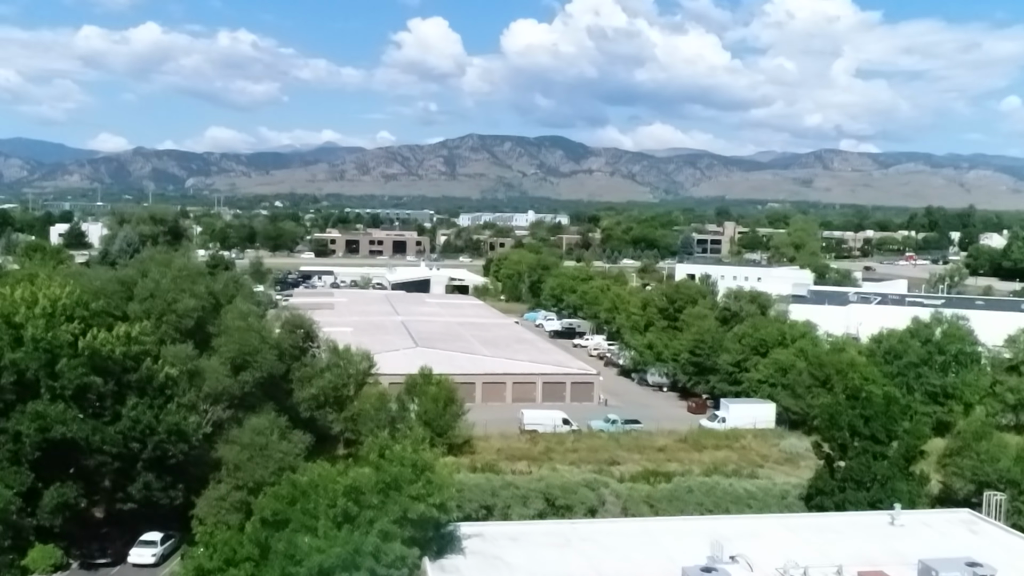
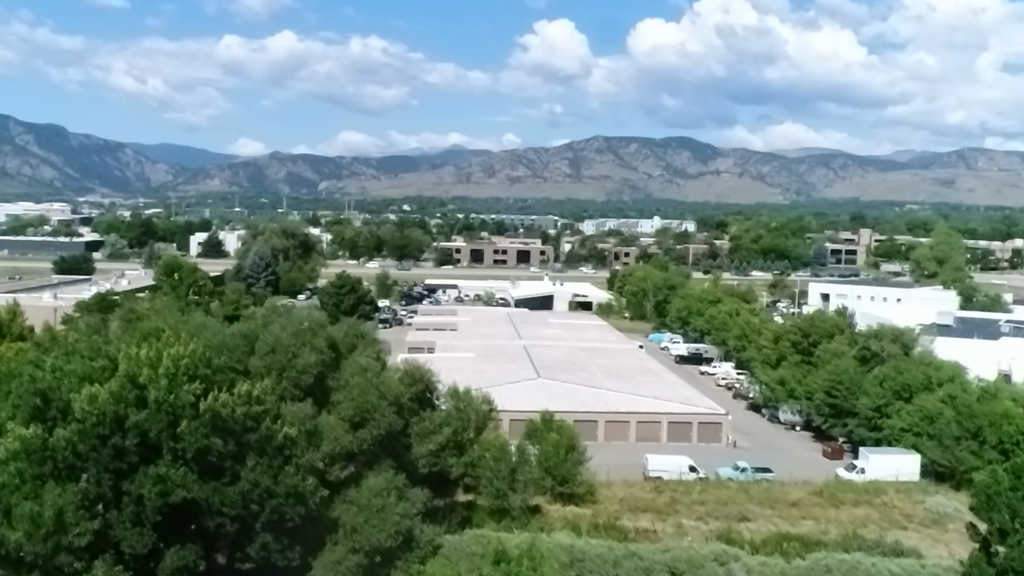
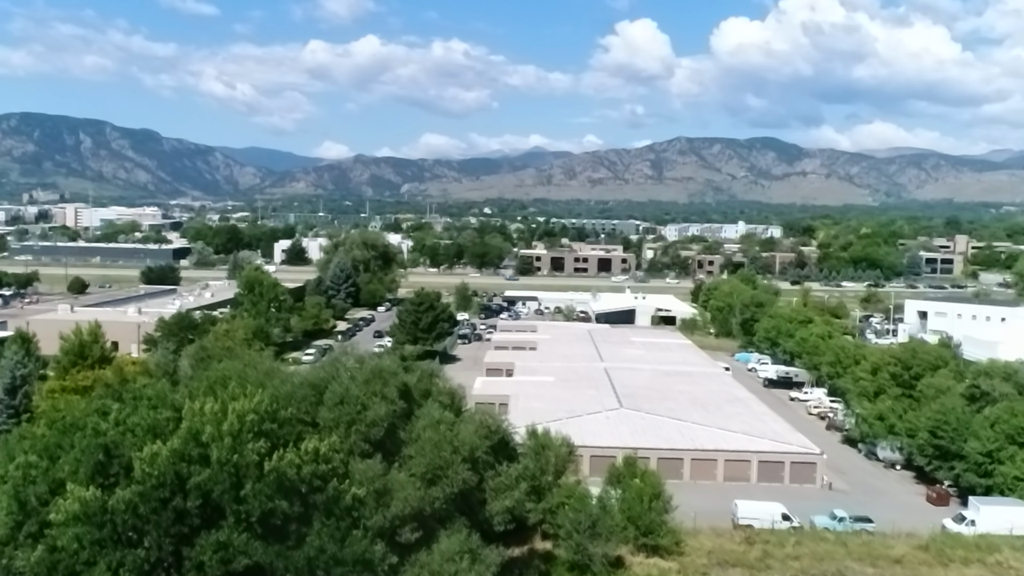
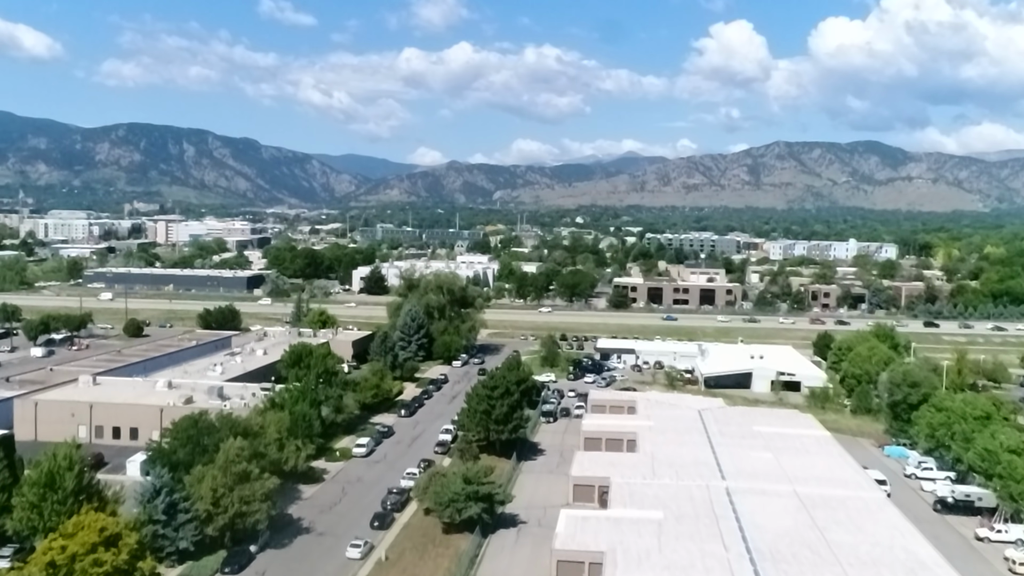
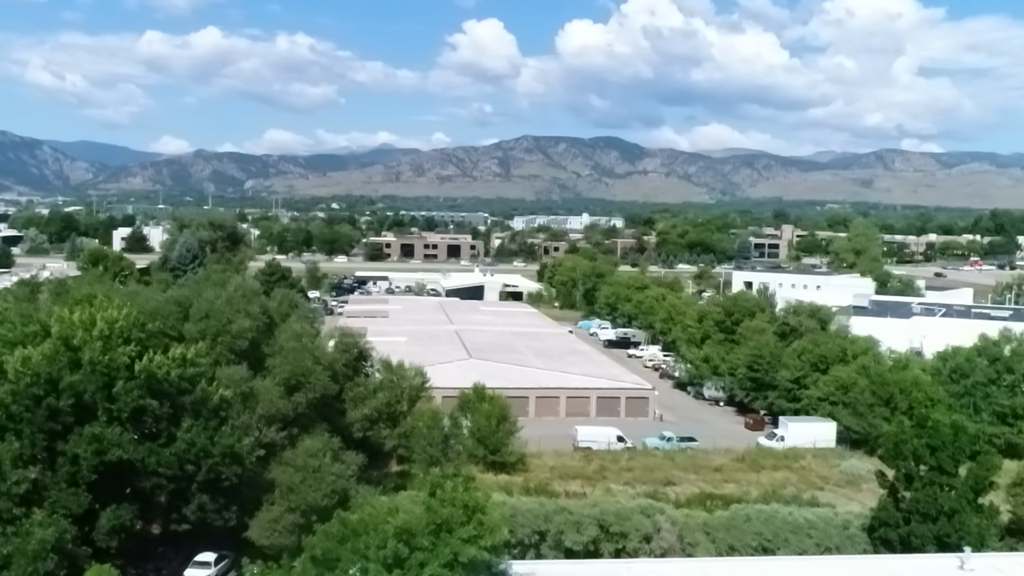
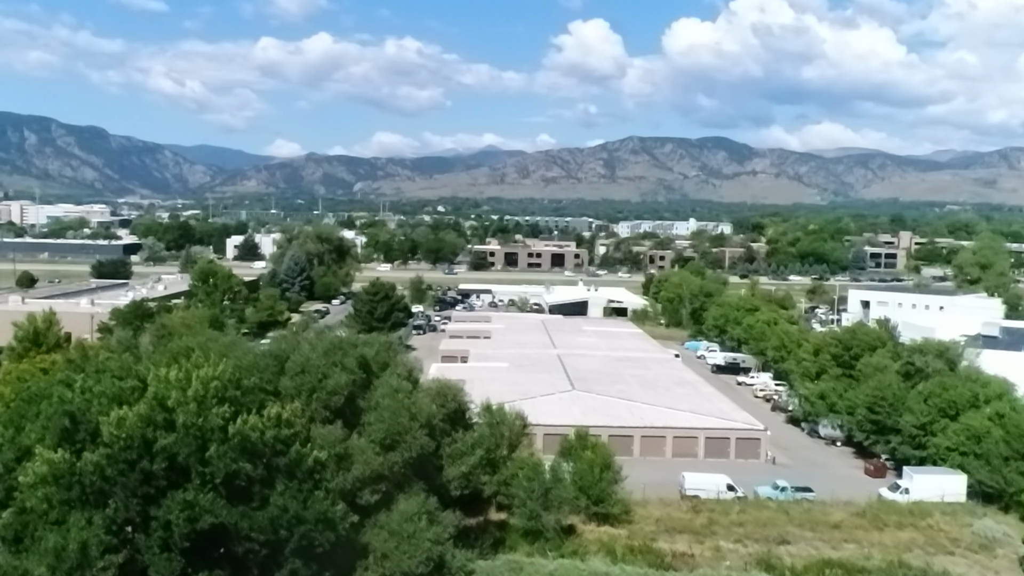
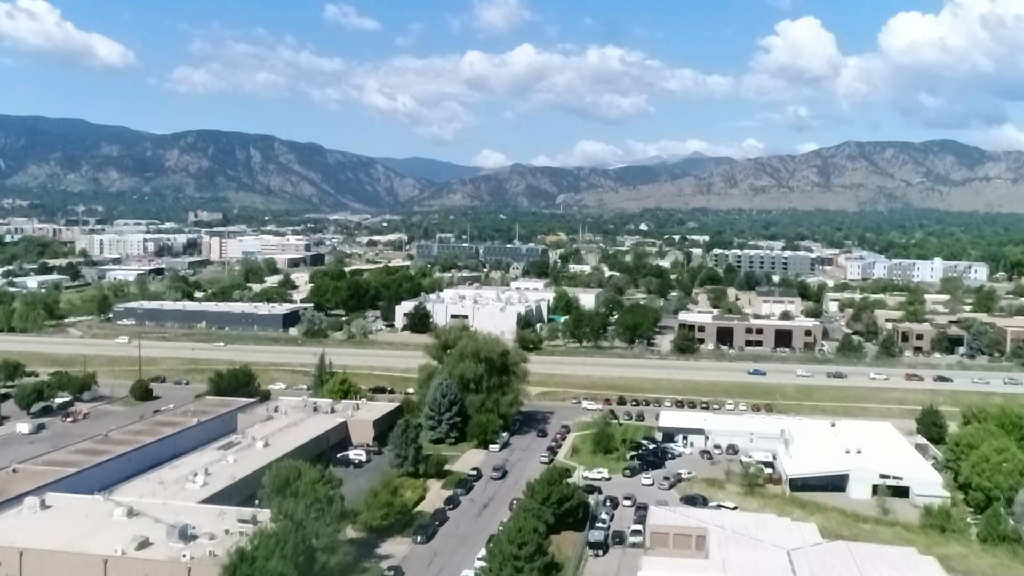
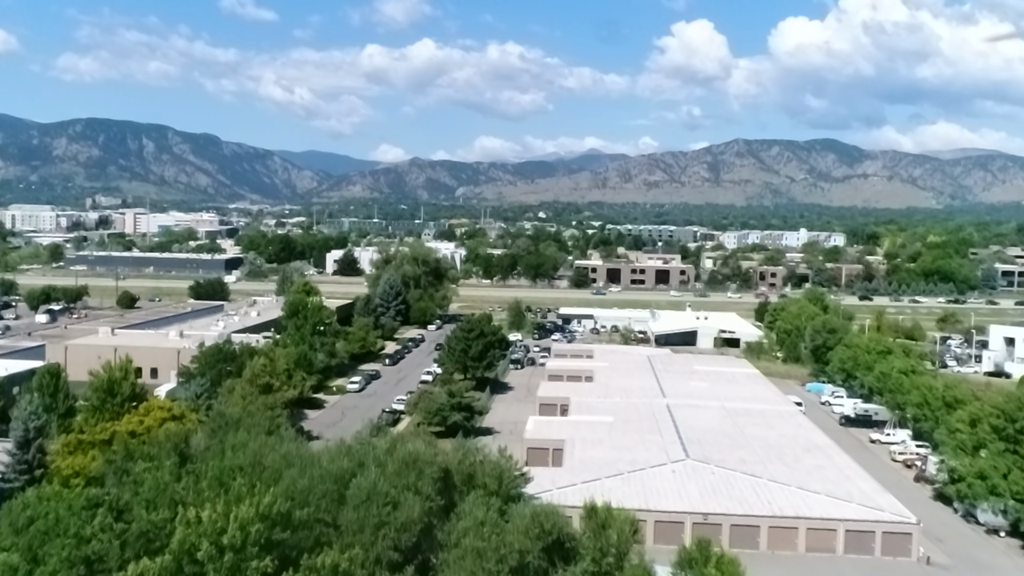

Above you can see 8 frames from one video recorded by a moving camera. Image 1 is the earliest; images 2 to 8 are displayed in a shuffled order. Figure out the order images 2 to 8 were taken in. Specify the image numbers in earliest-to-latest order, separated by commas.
5, 2, 6, 3, 8, 4, 7
